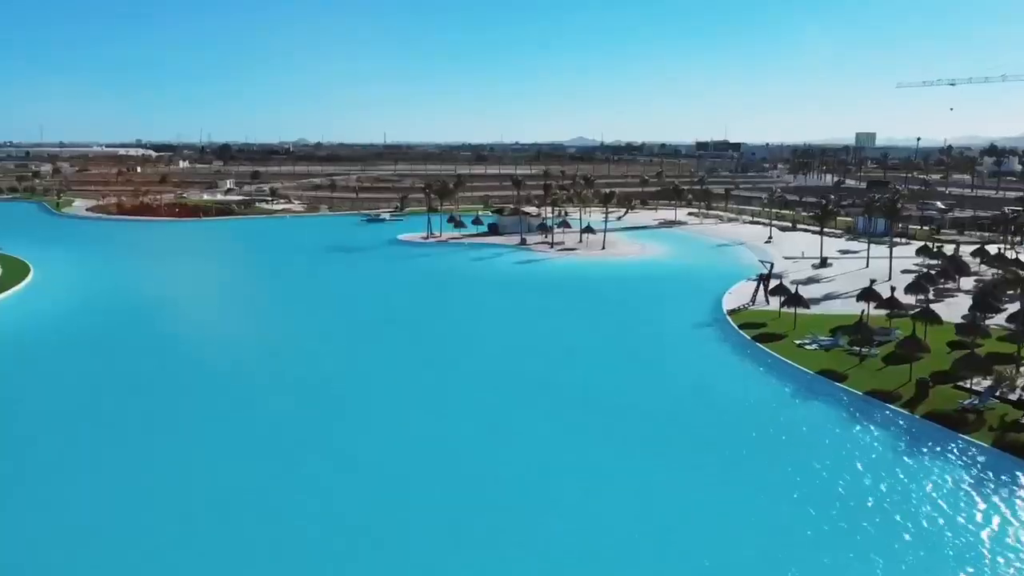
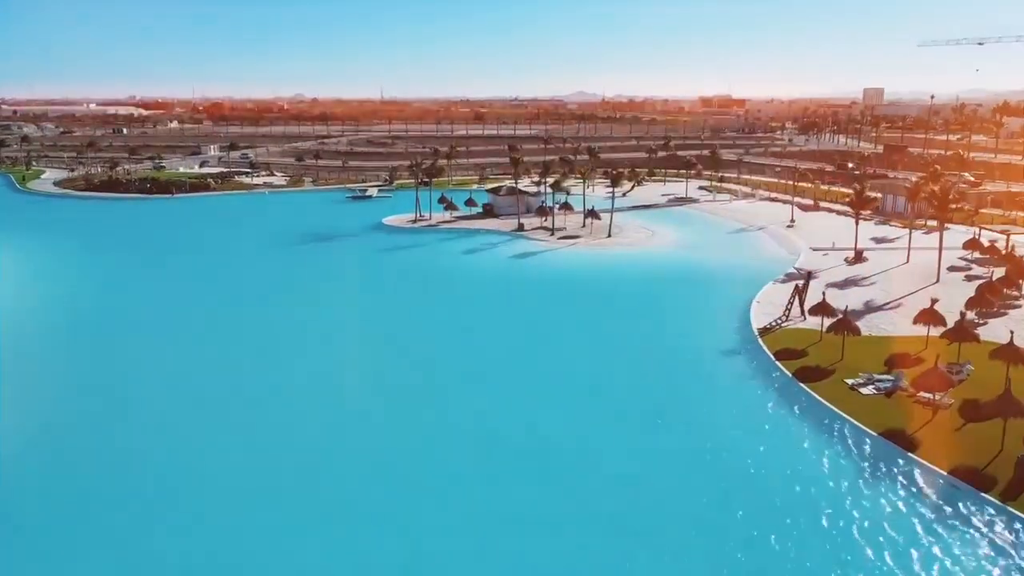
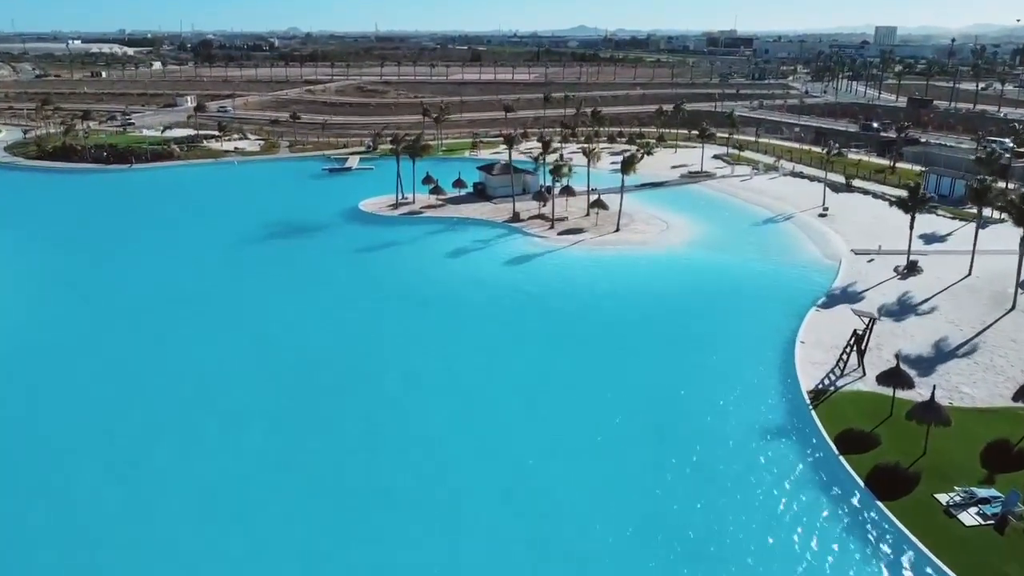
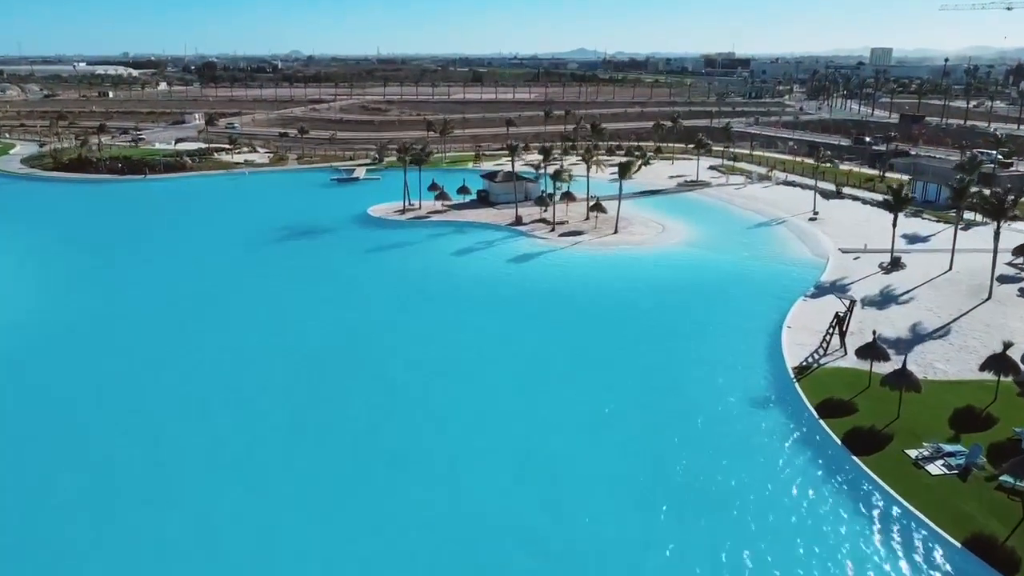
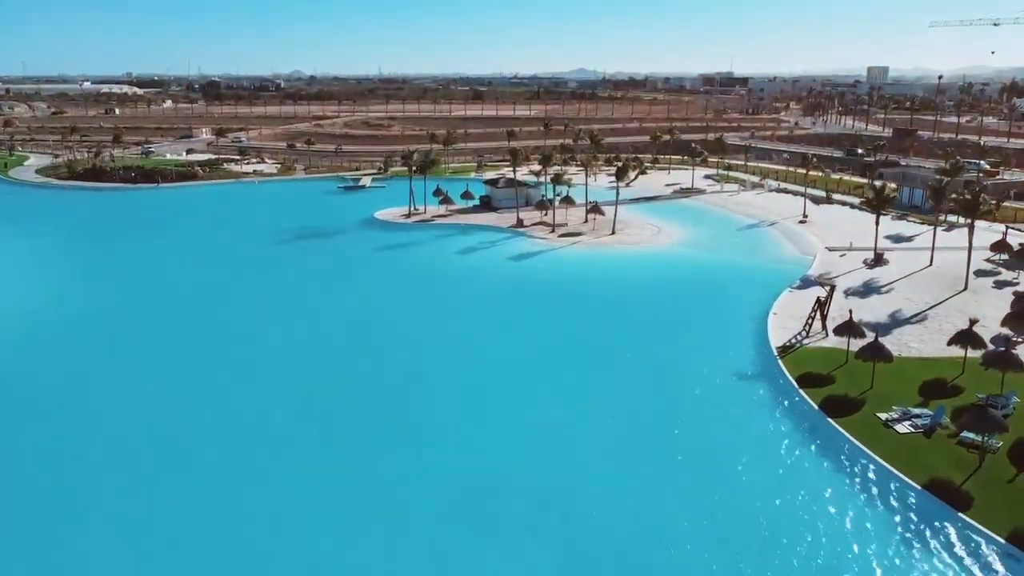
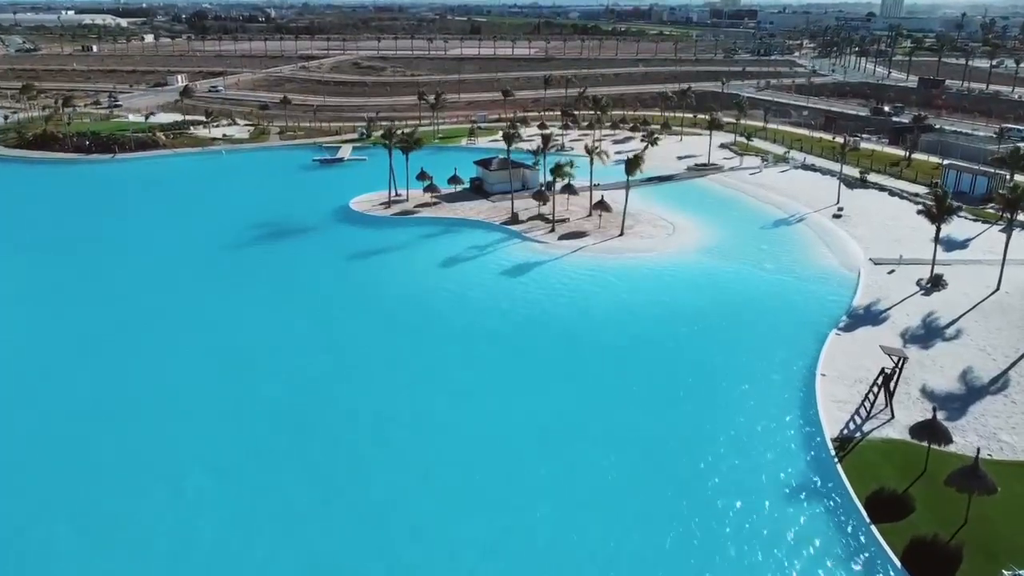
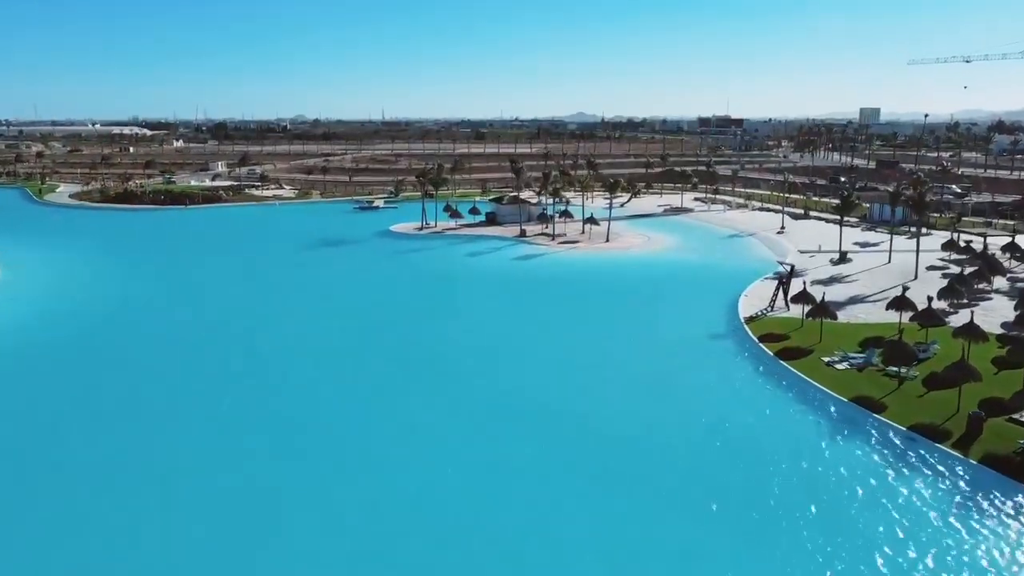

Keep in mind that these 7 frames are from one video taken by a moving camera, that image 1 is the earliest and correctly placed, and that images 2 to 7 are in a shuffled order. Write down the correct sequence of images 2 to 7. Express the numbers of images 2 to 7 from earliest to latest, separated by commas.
7, 2, 5, 4, 3, 6
